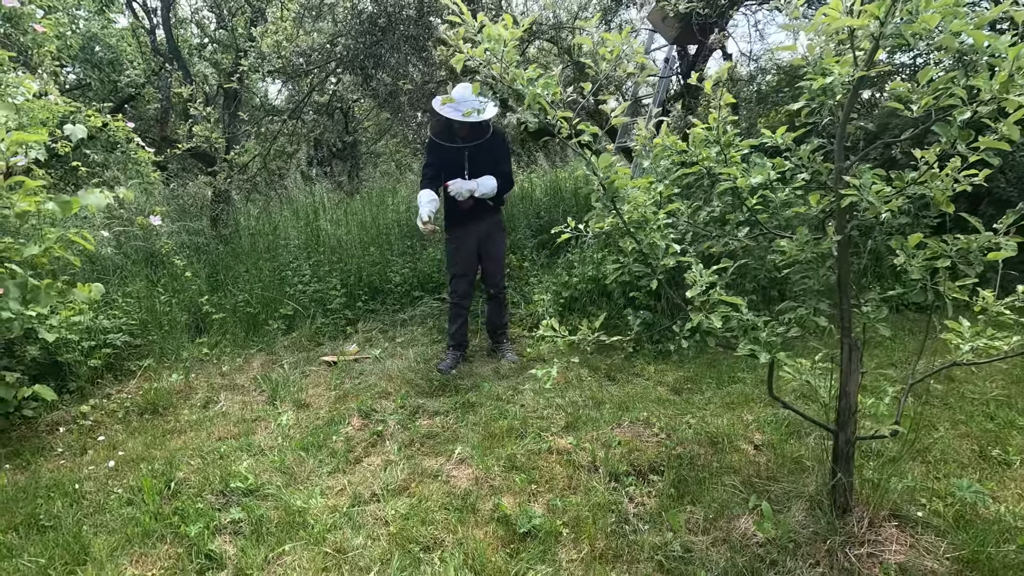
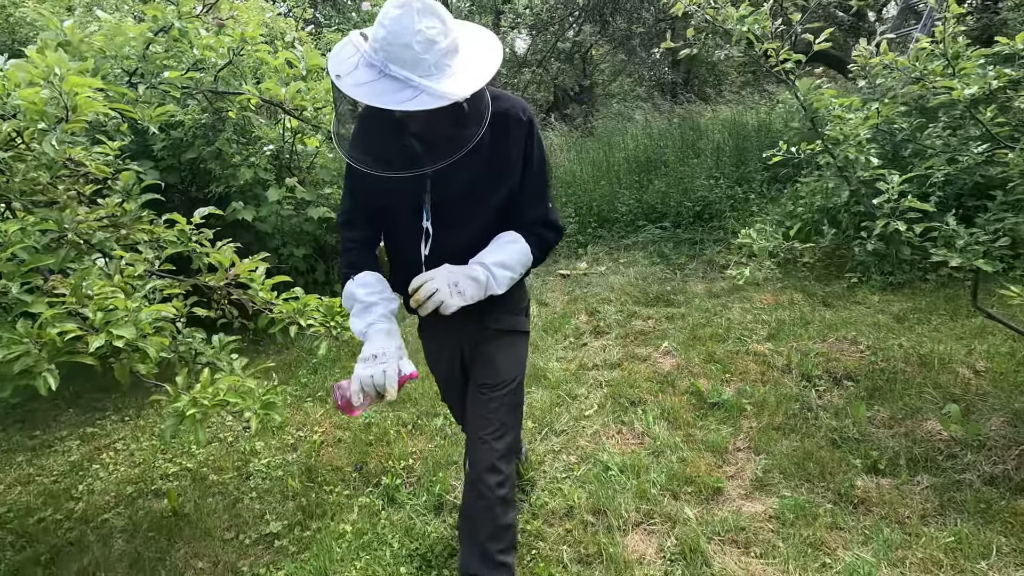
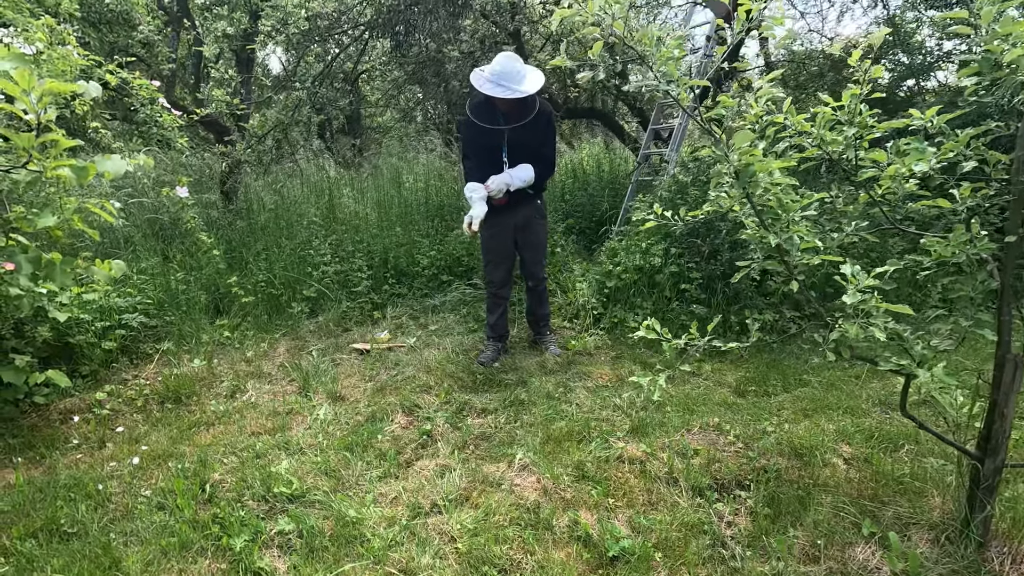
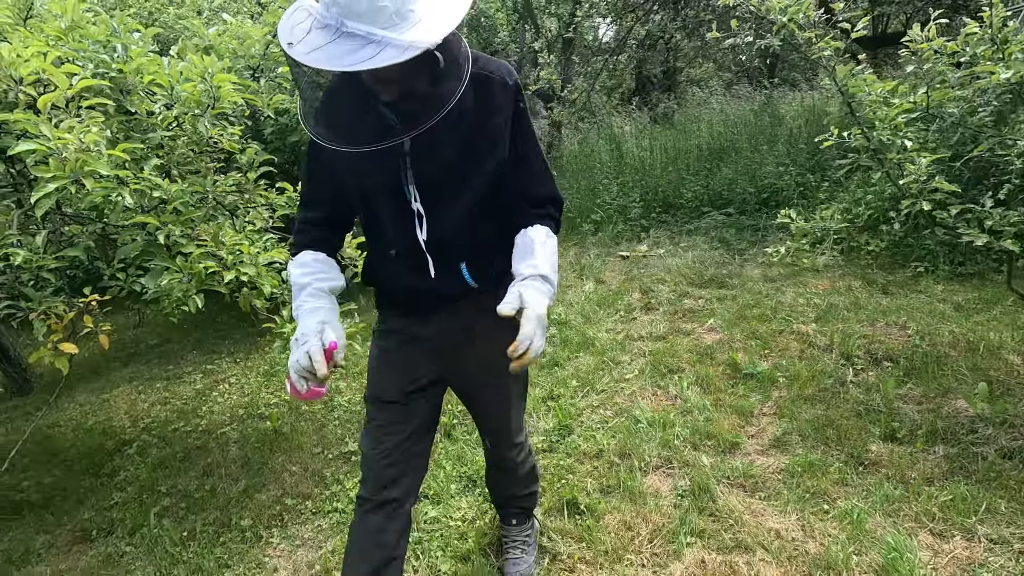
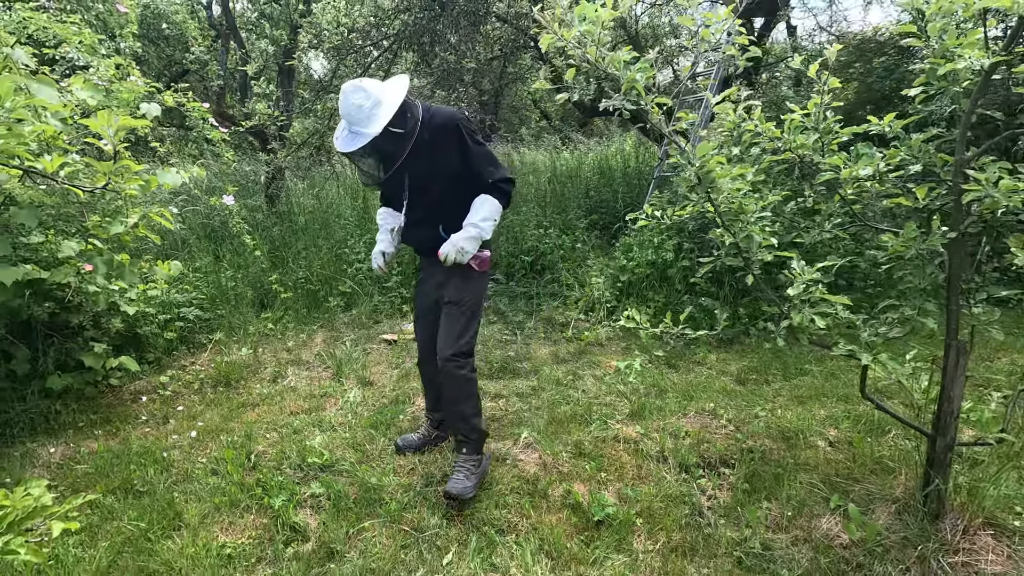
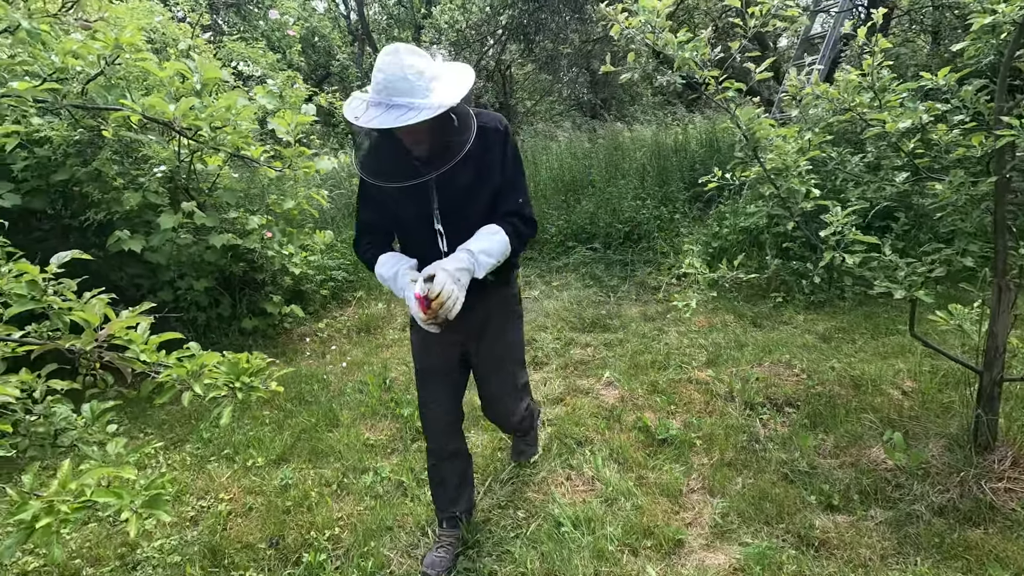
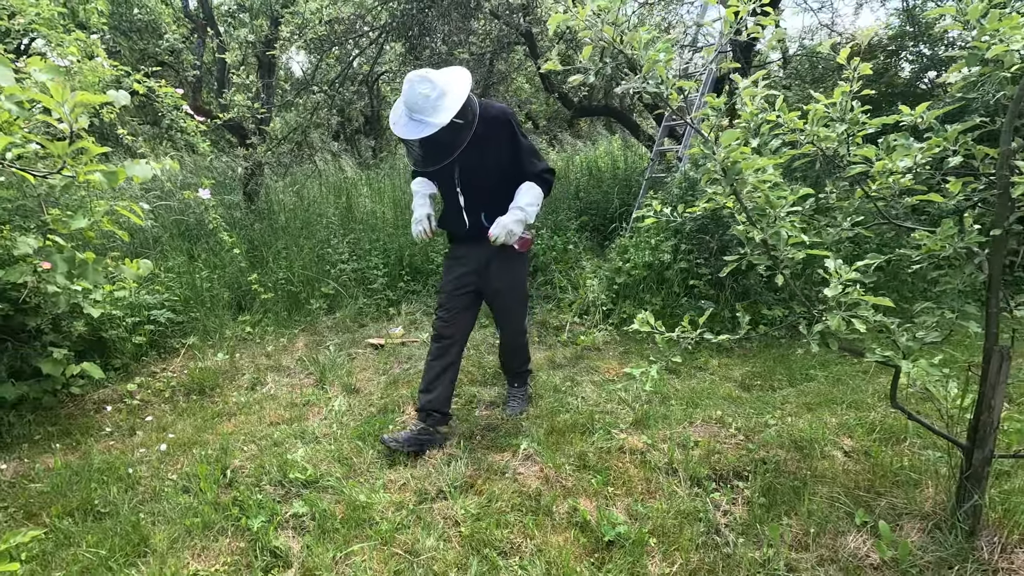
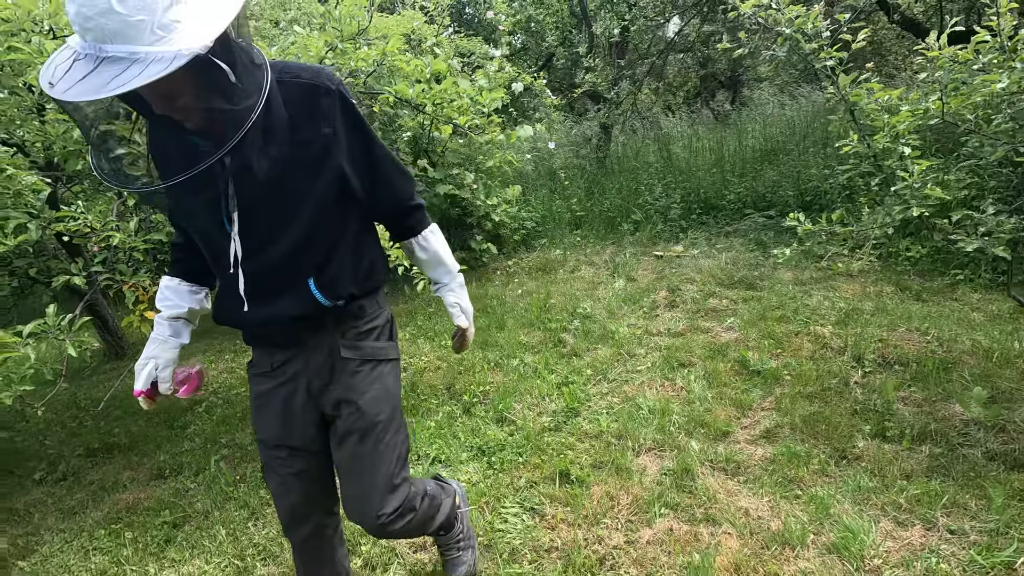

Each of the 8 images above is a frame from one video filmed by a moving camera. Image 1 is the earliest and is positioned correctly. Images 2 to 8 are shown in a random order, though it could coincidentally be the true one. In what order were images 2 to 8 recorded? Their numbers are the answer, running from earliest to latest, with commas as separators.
3, 7, 5, 6, 2, 4, 8
